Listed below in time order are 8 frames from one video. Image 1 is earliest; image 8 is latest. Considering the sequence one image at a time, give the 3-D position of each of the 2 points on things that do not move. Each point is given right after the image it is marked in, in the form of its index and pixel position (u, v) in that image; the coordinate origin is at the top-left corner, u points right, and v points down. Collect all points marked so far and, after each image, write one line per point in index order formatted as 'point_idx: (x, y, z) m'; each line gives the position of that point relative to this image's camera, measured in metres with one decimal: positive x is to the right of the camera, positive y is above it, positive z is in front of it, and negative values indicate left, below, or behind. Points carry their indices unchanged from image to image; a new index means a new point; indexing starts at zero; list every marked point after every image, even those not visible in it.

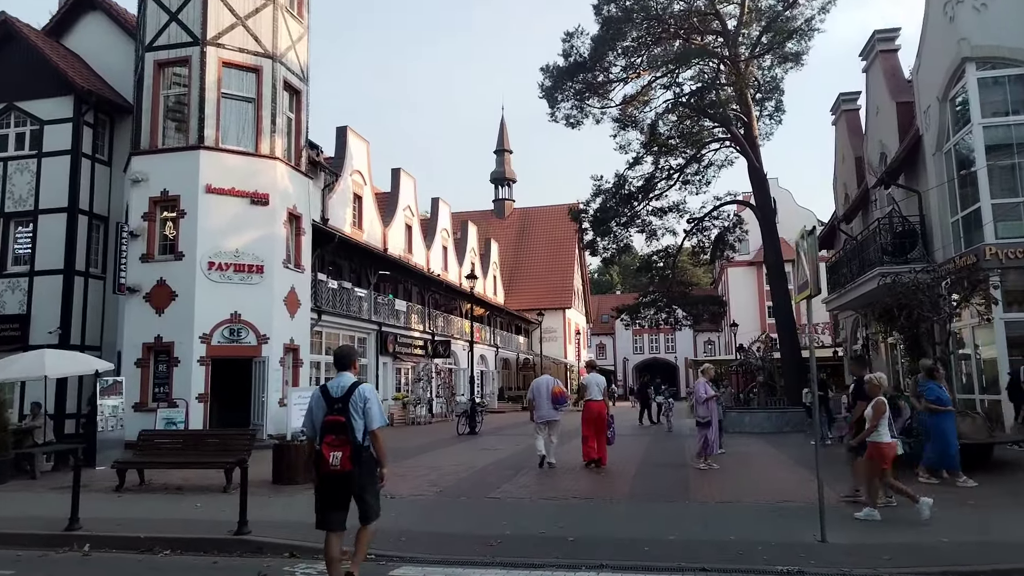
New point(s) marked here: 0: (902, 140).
0: (+9.6, +3.7, +18.4) m
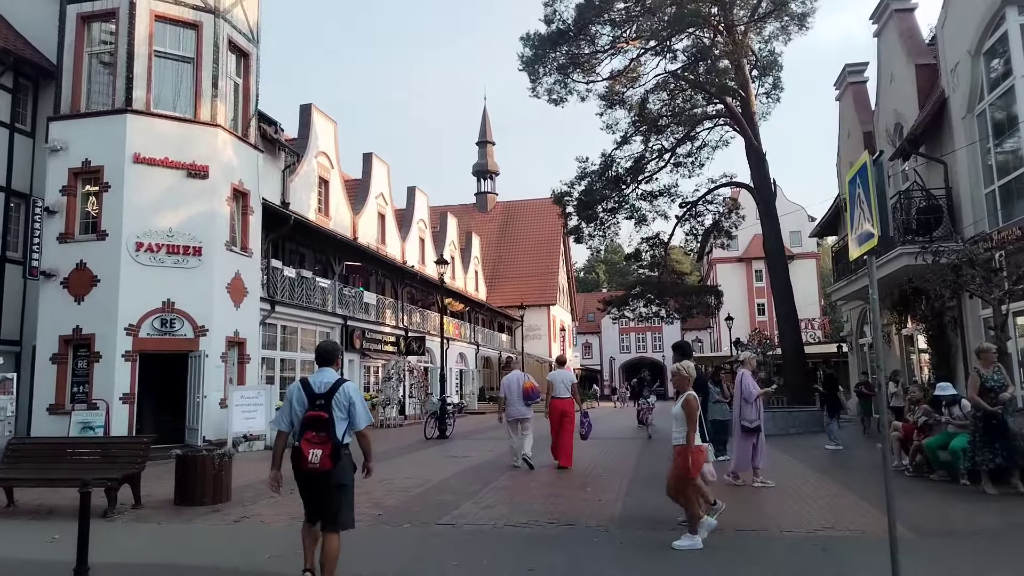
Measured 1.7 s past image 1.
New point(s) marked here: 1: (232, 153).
0: (+9.0, +4.0, +16.4) m
1: (-6.5, +3.1, +17.2) m
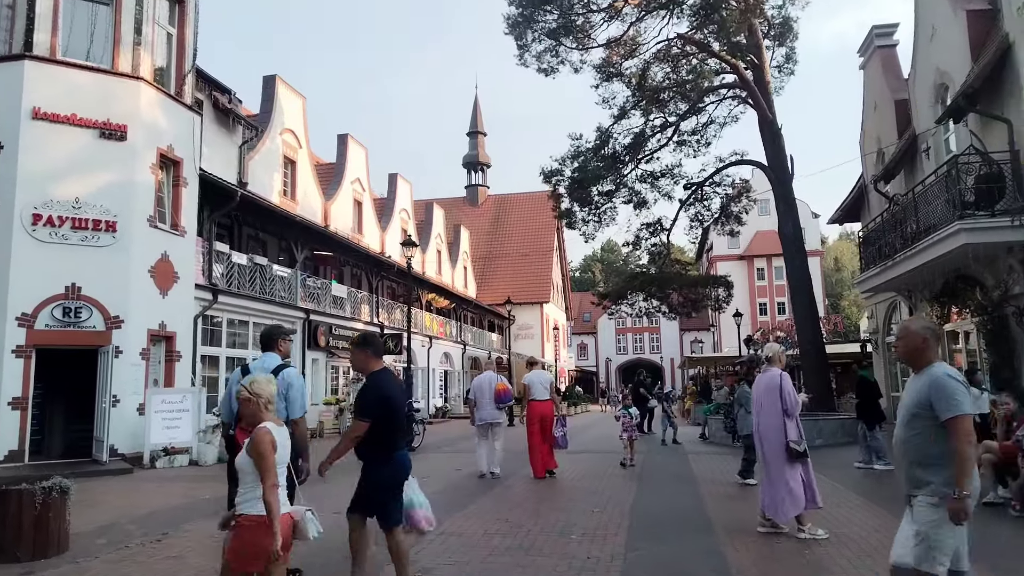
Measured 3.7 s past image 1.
0: (+8.6, +4.3, +13.8) m
1: (-6.9, +3.5, +14.6) m
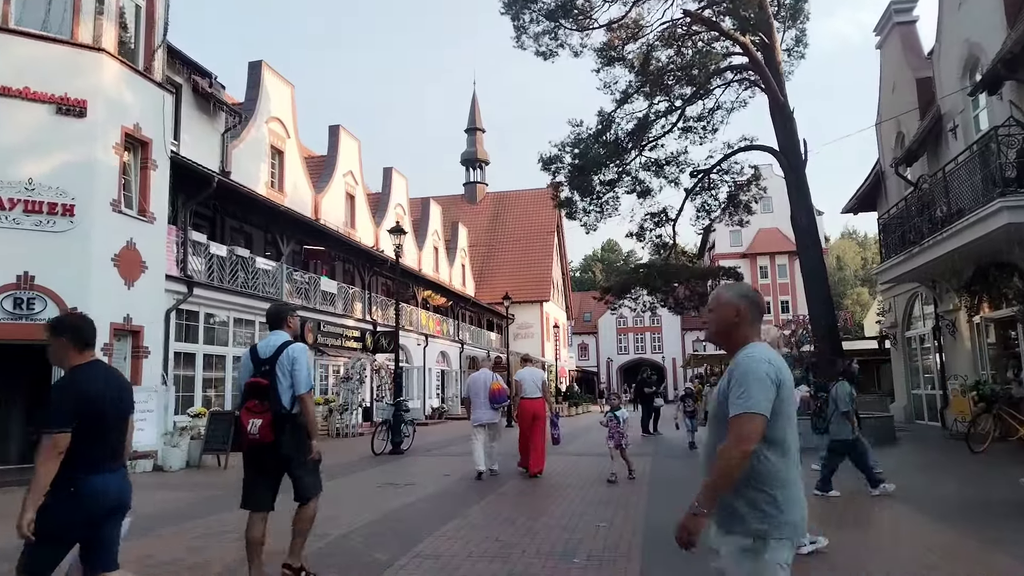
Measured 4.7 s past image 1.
0: (+8.5, +4.5, +12.7) m
1: (-7.0, +3.6, +13.4) m
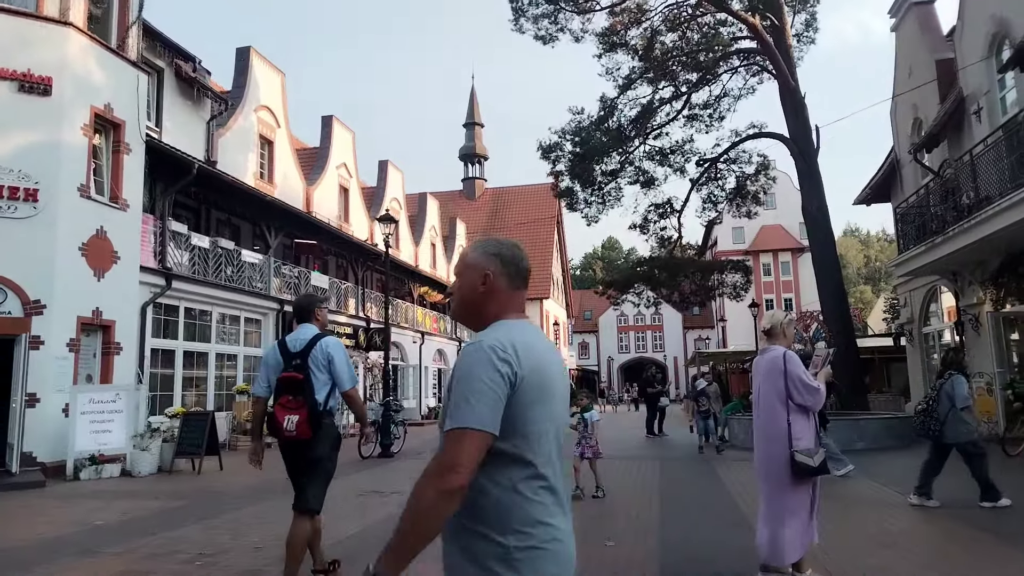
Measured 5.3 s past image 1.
0: (+8.5, +4.6, +11.8) m
1: (-7.1, +3.8, +12.5) m
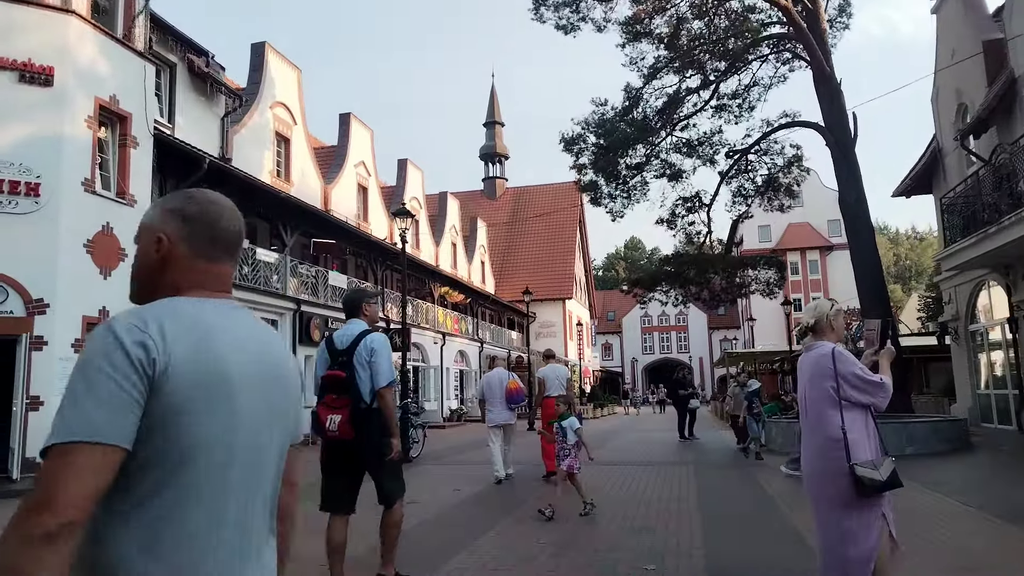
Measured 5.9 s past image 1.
0: (+8.8, +4.8, +10.9) m
1: (-6.7, +3.8, +12.1) m
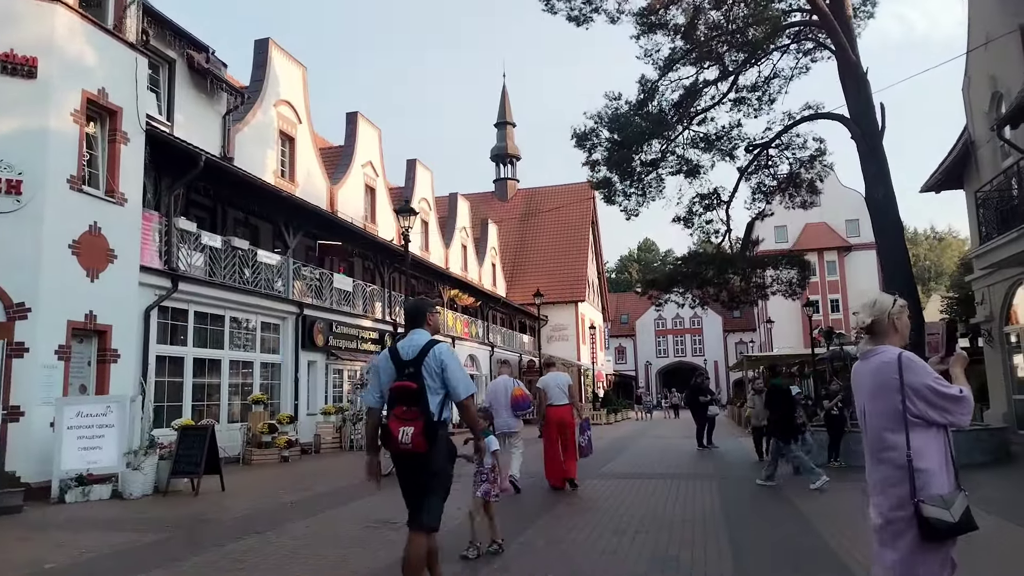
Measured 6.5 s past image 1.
0: (+8.9, +4.8, +10.0) m
1: (-6.6, +3.7, +11.5) m
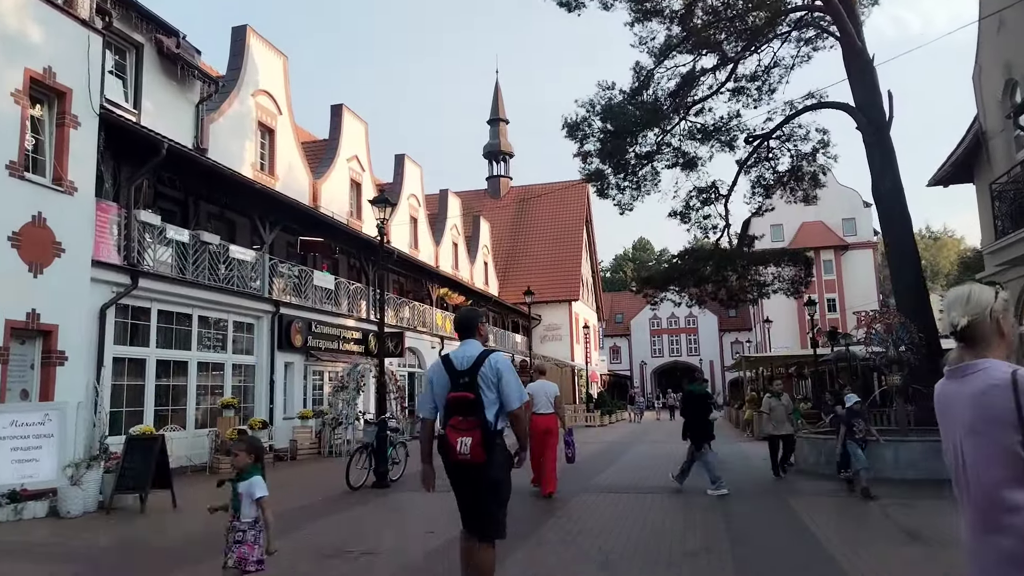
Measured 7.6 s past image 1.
0: (+8.7, +4.8, +9.1) m
1: (-6.8, +3.8, +10.5) m
